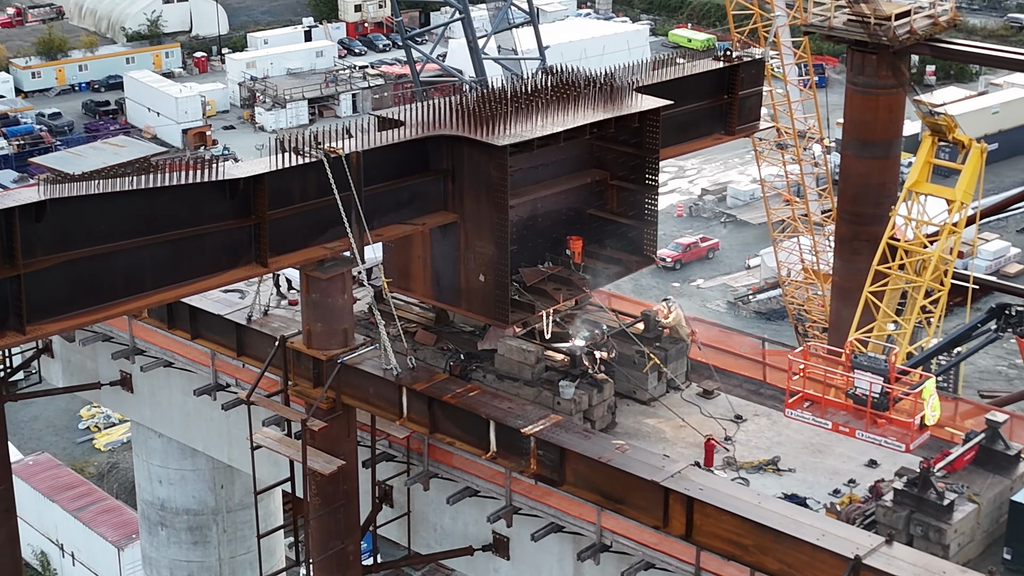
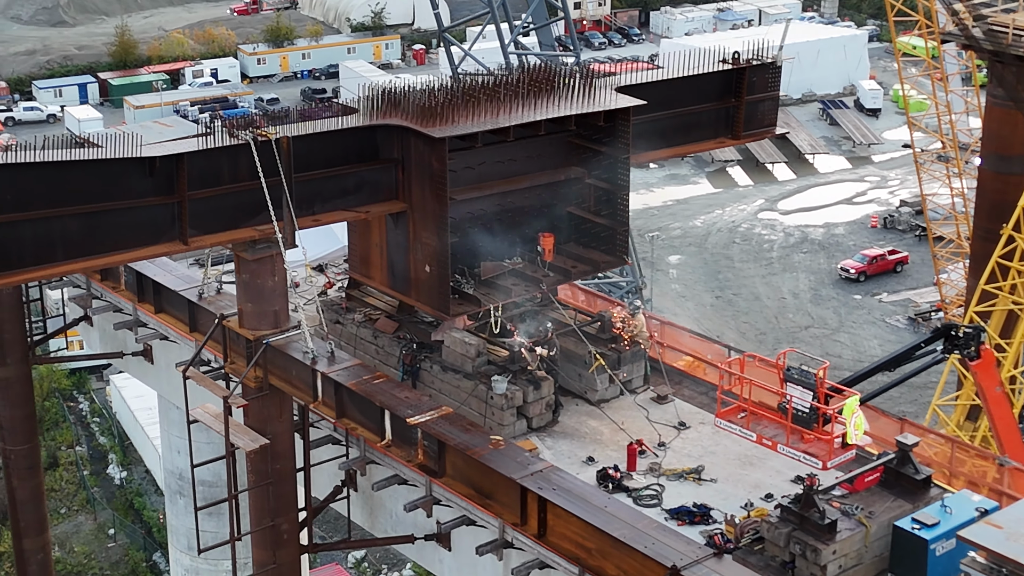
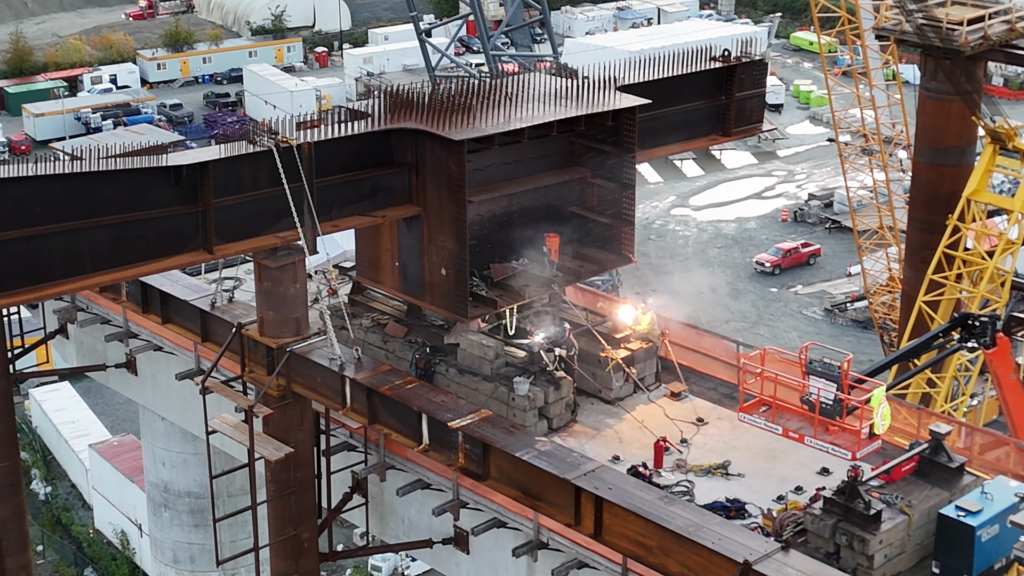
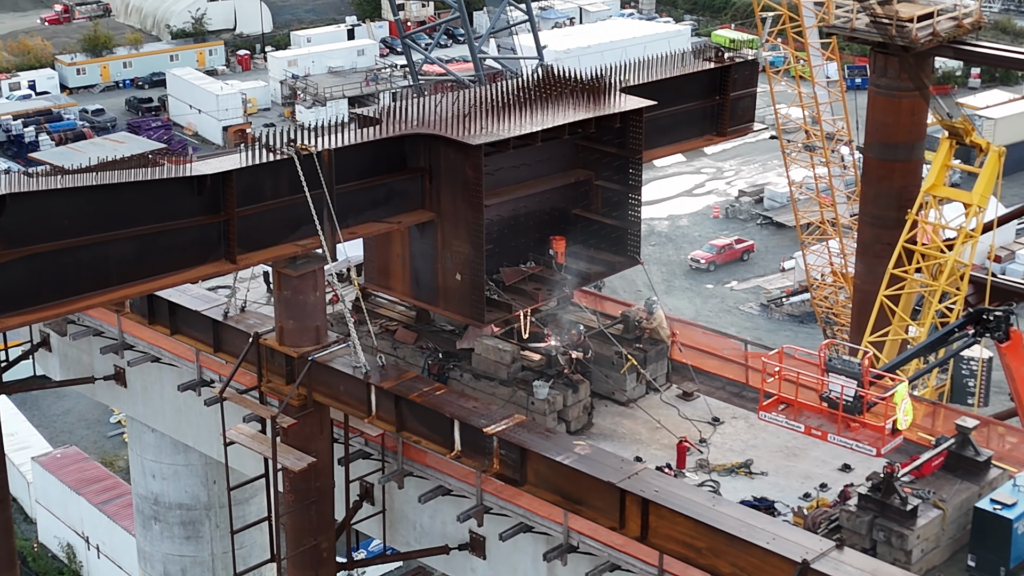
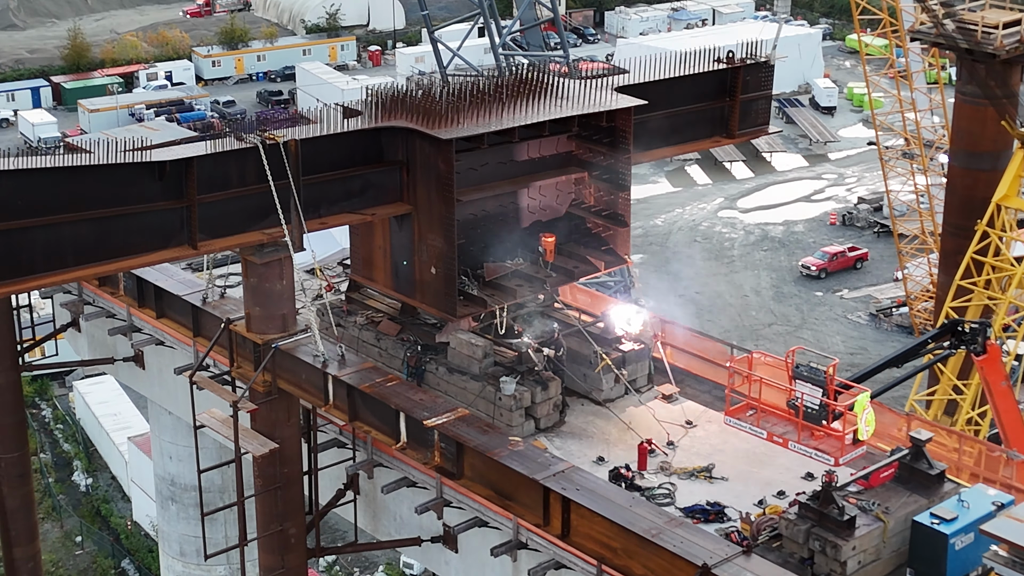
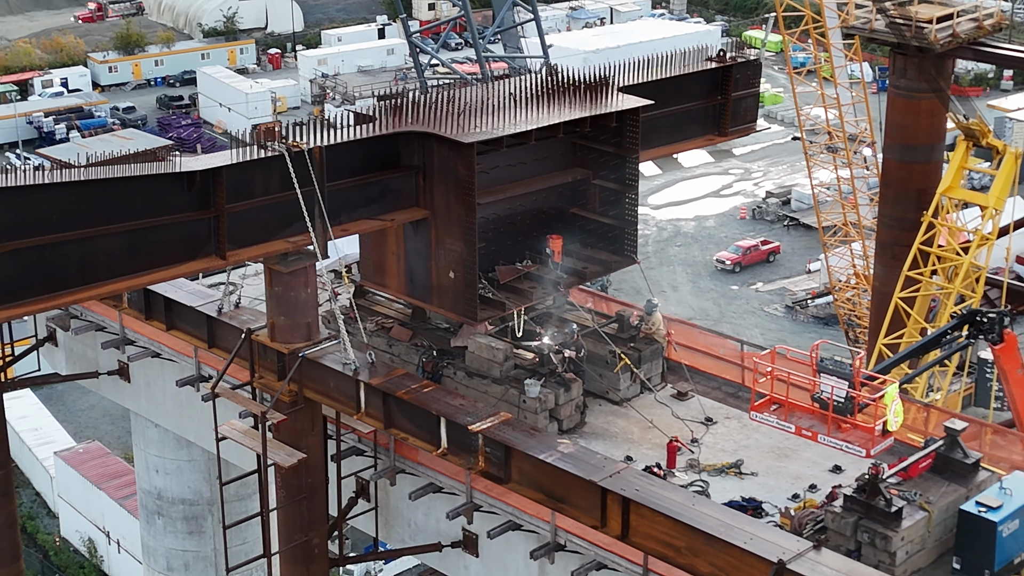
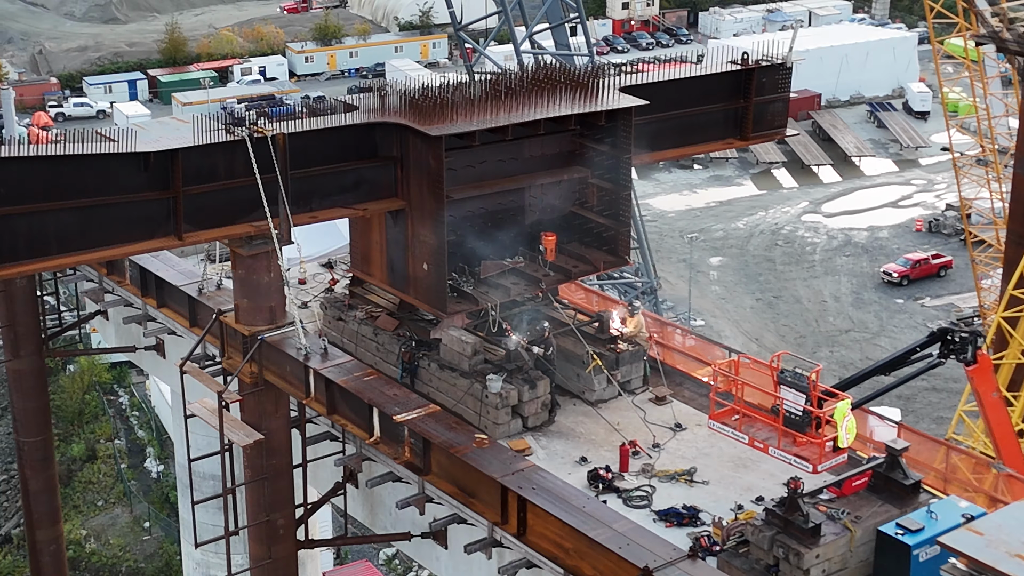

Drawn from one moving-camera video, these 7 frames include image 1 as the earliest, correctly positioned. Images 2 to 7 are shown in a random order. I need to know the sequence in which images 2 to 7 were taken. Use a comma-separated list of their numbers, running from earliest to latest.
4, 6, 3, 5, 2, 7
